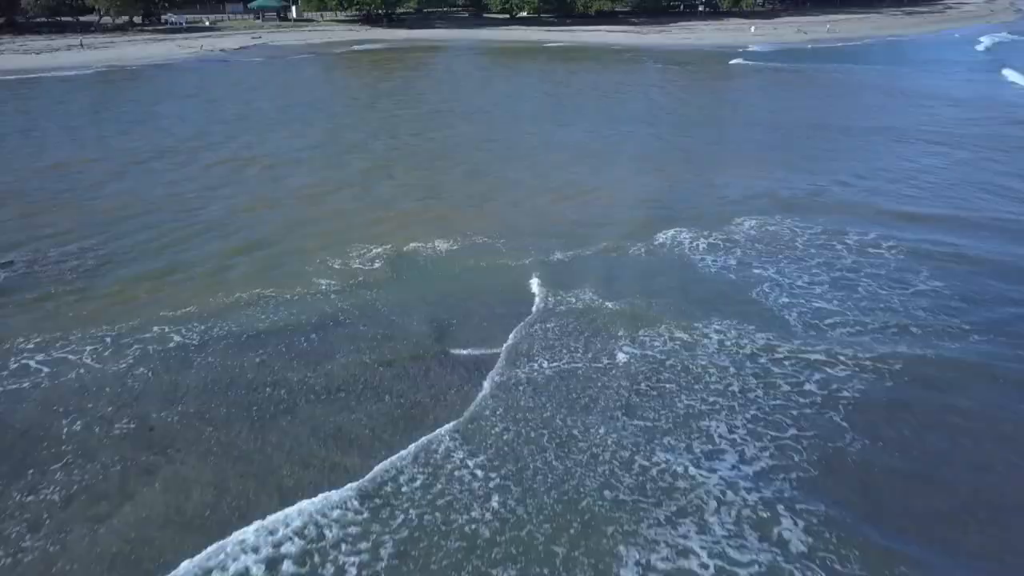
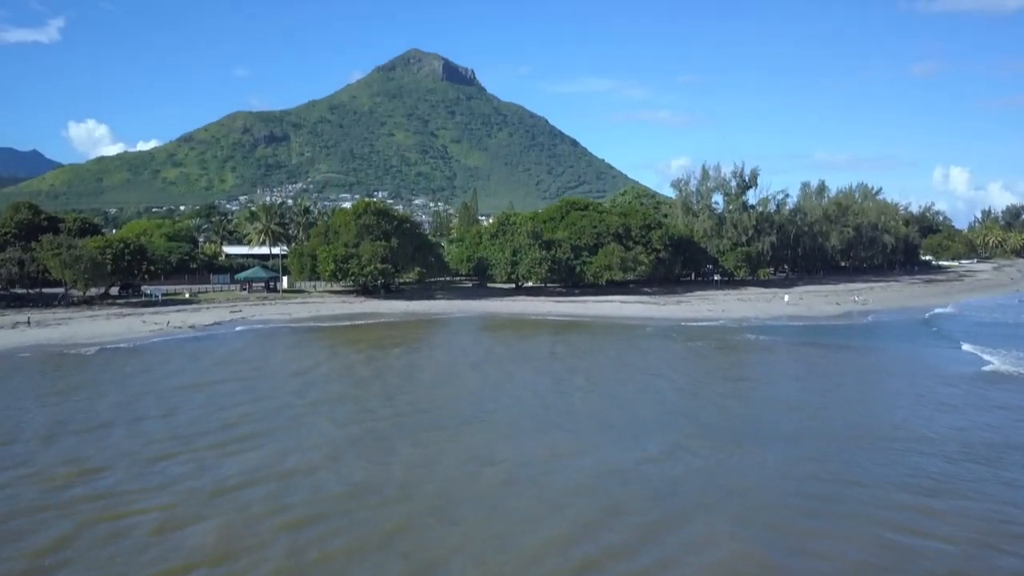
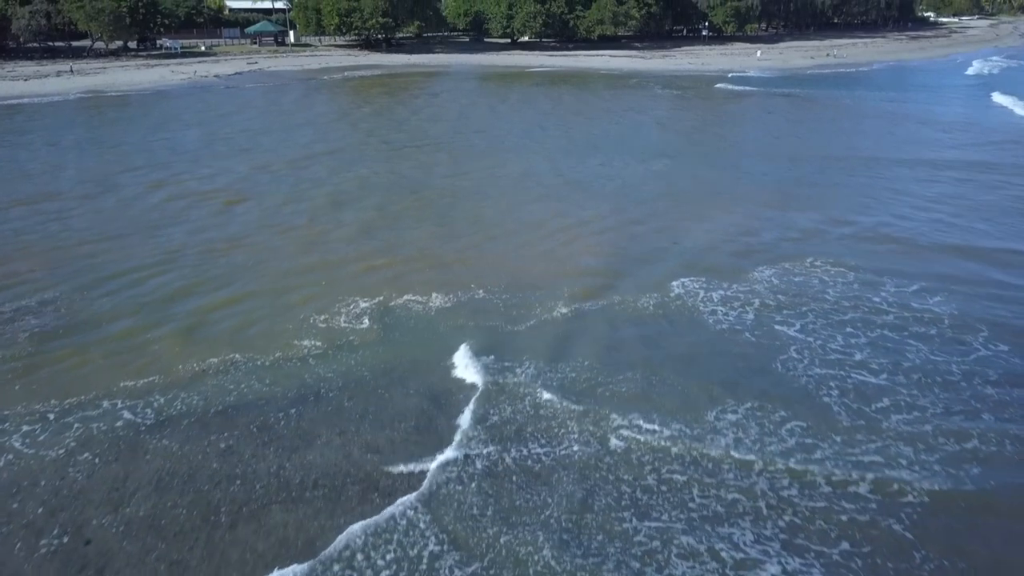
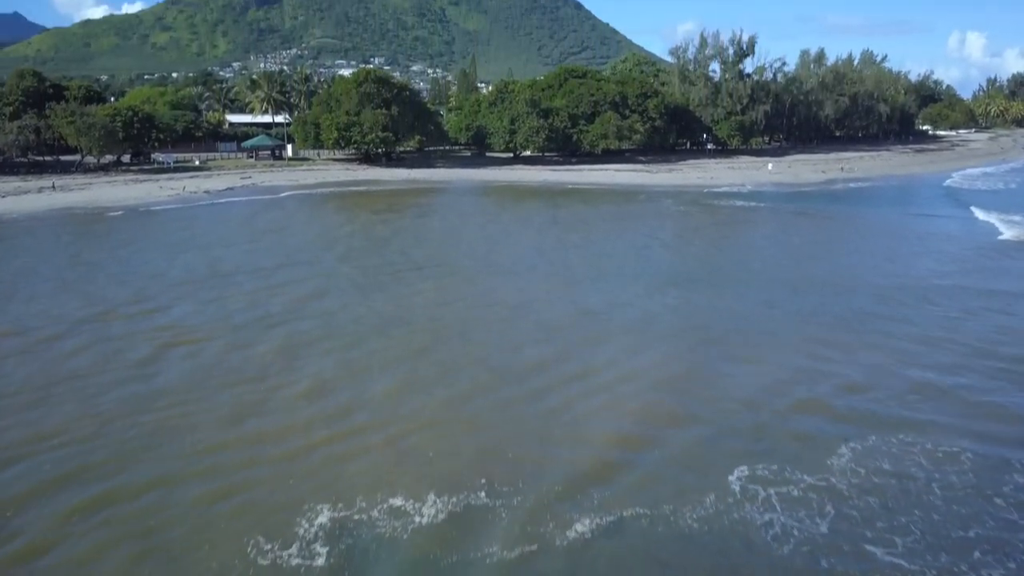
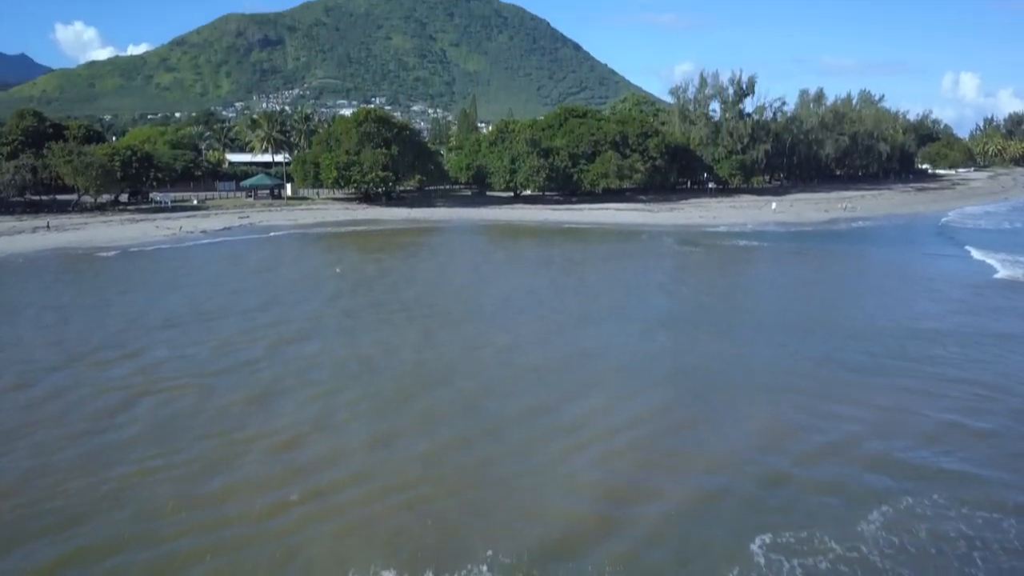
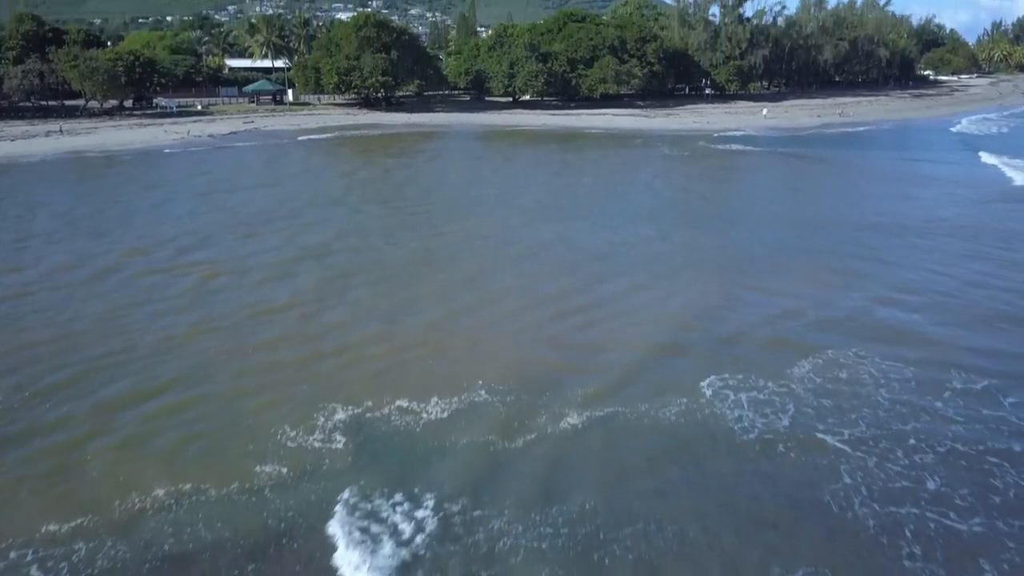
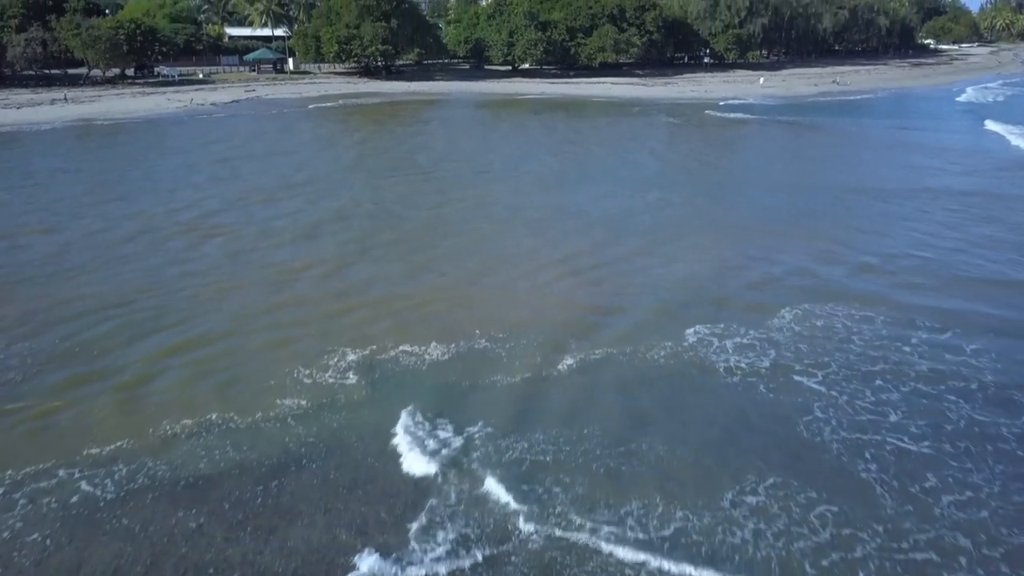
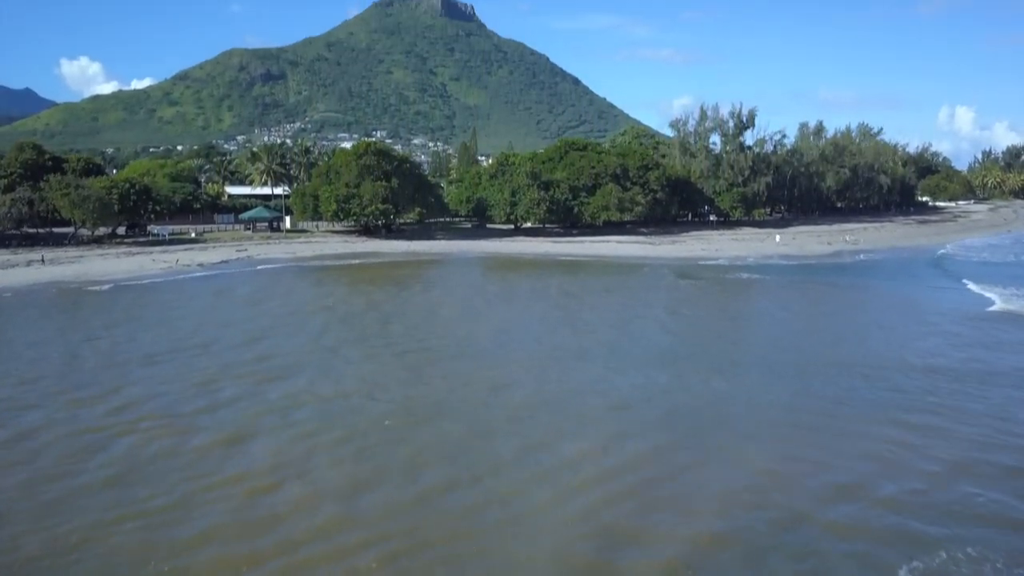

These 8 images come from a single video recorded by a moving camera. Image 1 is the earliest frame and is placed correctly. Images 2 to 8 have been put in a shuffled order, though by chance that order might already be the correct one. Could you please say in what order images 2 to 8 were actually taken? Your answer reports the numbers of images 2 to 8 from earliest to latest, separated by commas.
3, 7, 6, 4, 5, 8, 2
